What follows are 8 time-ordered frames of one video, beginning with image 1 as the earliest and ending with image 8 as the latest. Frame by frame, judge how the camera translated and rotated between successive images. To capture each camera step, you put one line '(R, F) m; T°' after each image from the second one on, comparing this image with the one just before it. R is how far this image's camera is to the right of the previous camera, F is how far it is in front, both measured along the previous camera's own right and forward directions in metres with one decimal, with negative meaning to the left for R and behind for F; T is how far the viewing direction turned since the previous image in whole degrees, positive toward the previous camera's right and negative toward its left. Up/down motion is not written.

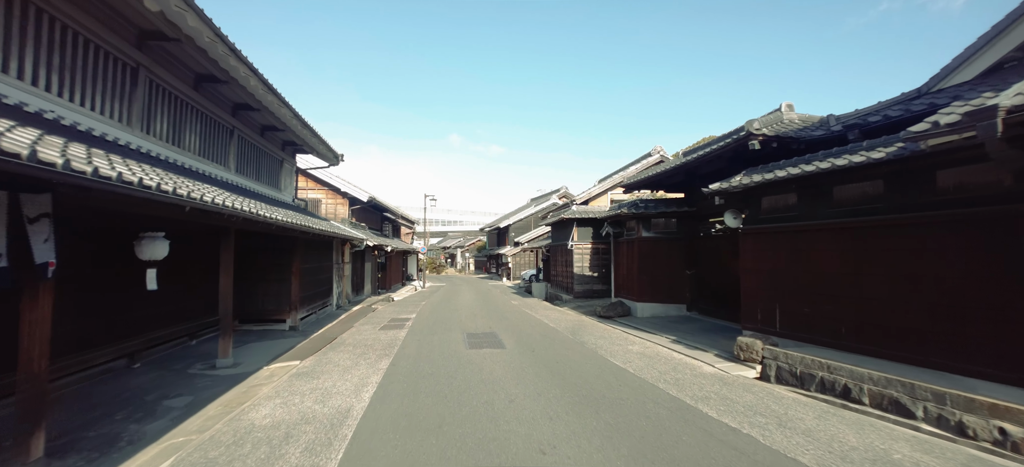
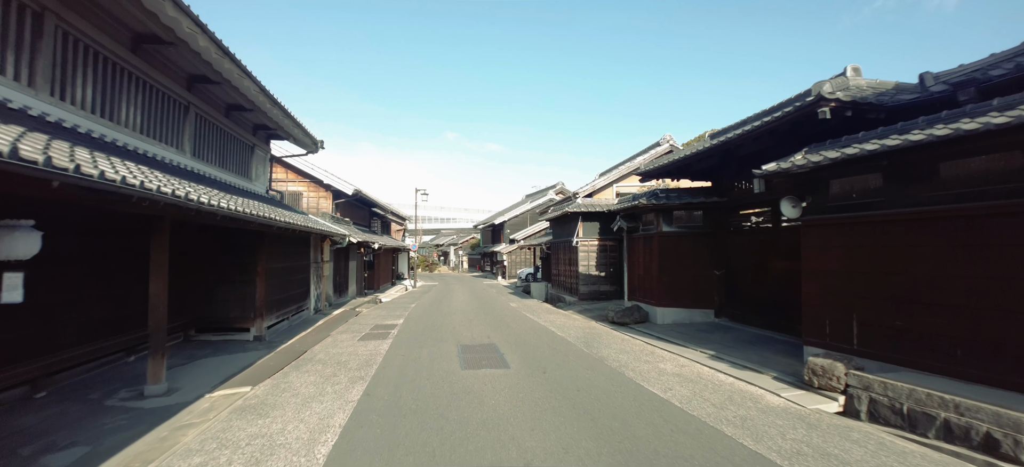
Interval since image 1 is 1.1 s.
(-0.2, +1.3) m; +1°
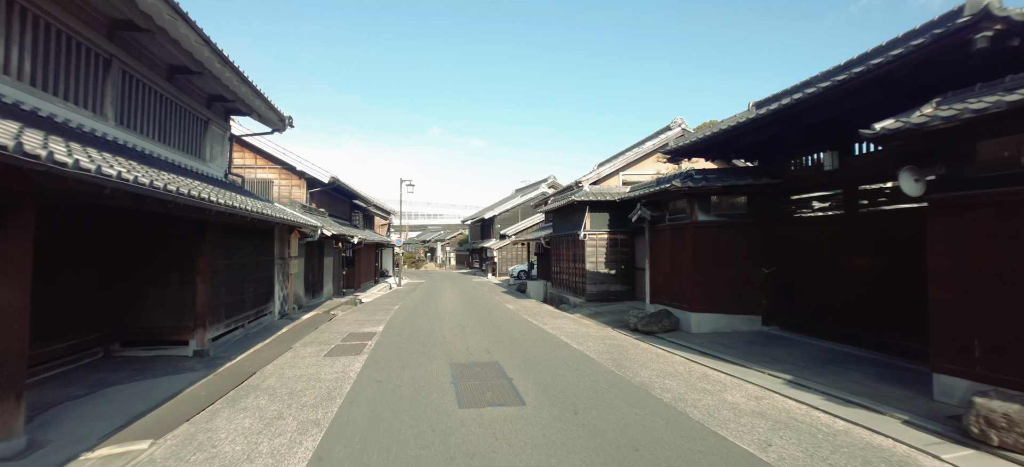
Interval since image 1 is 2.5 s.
(-0.3, +1.6) m; +2°
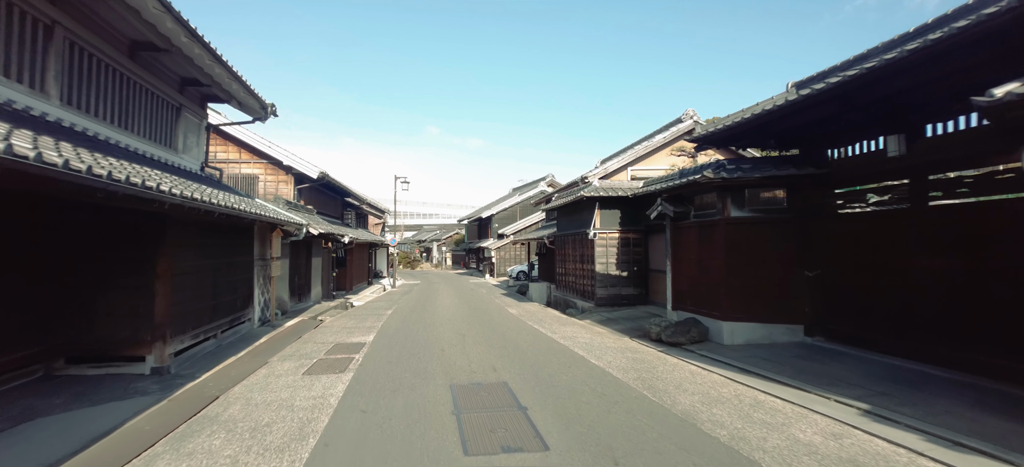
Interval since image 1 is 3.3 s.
(-0.2, +0.9) m; +1°
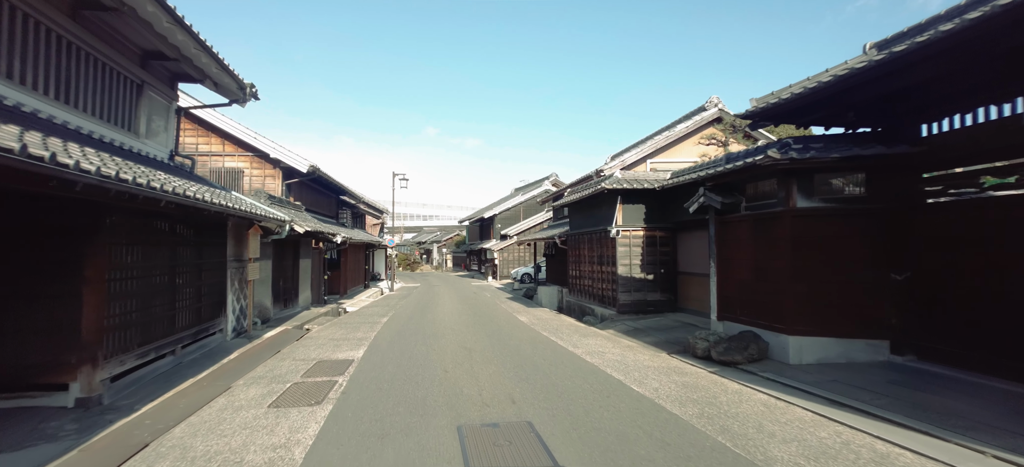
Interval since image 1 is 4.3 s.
(-0.3, +1.2) m; 0°
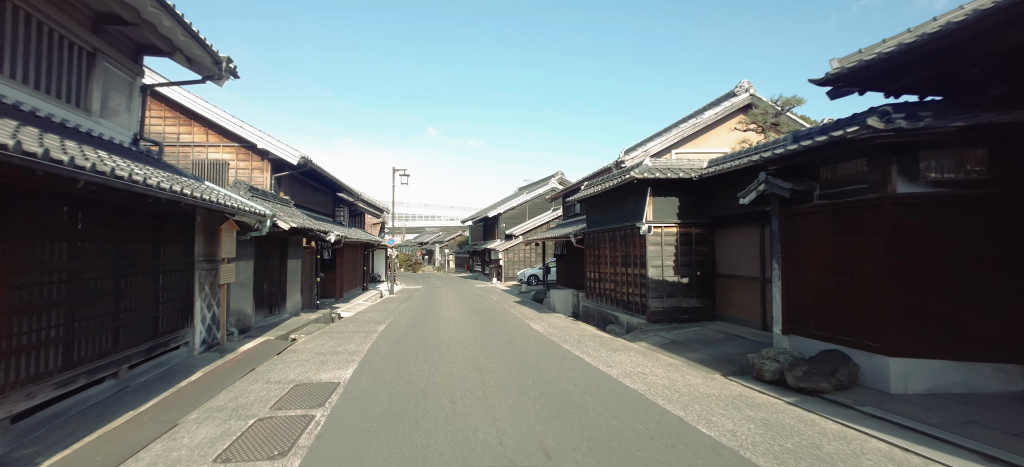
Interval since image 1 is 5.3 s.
(-0.3, +1.1) m; 0°
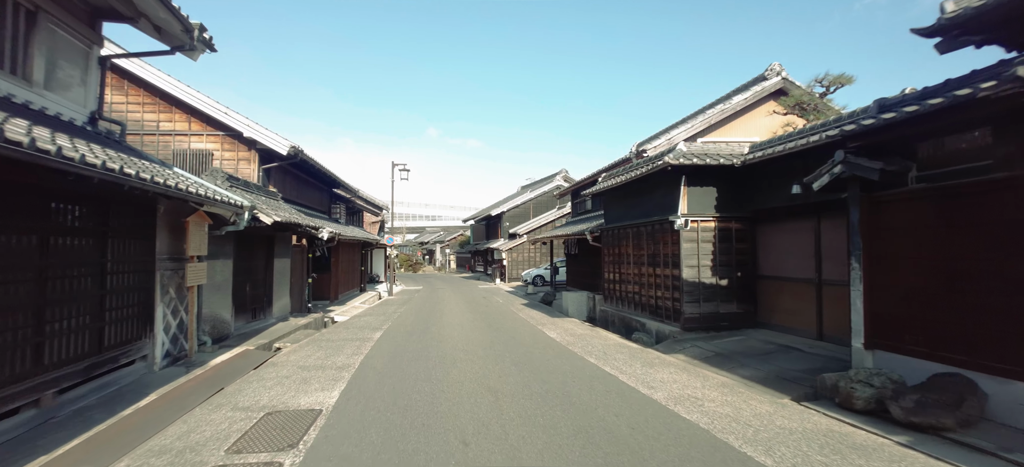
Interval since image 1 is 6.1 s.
(-0.2, +1.0) m; 0°
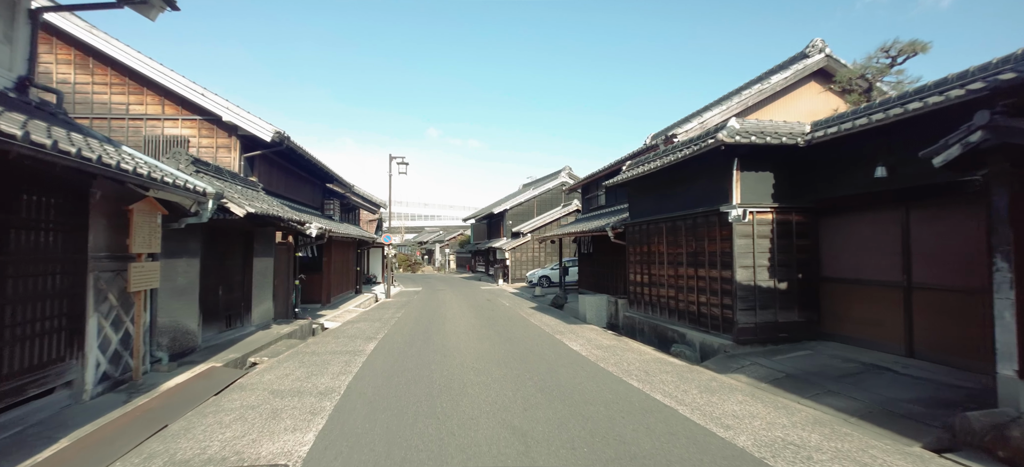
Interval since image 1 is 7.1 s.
(-0.3, +1.1) m; 0°
